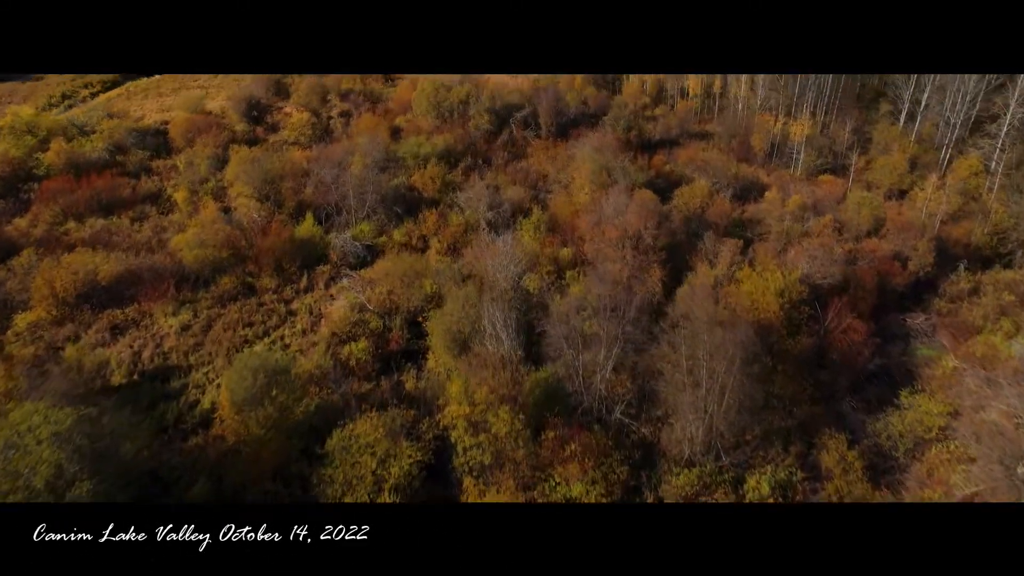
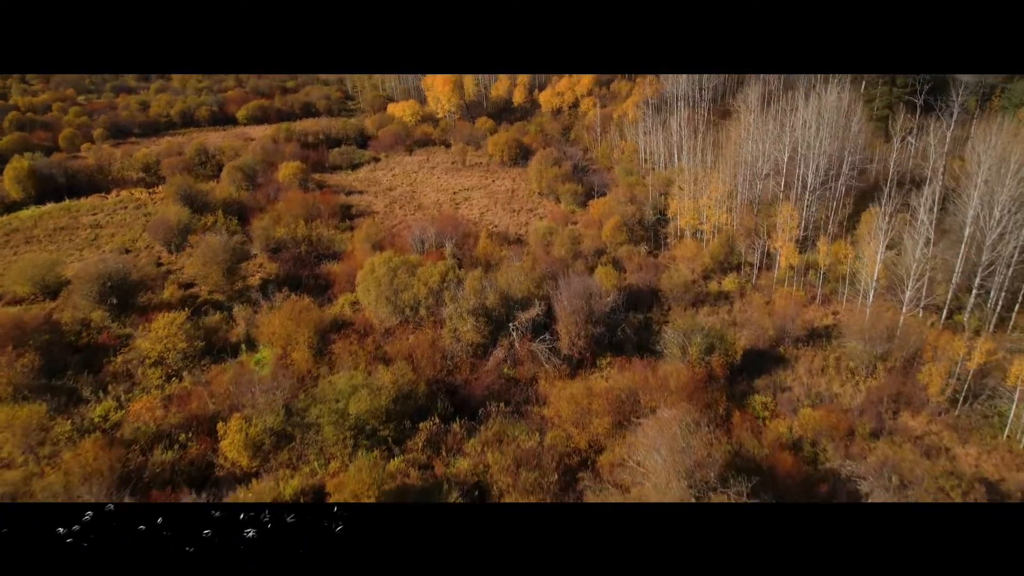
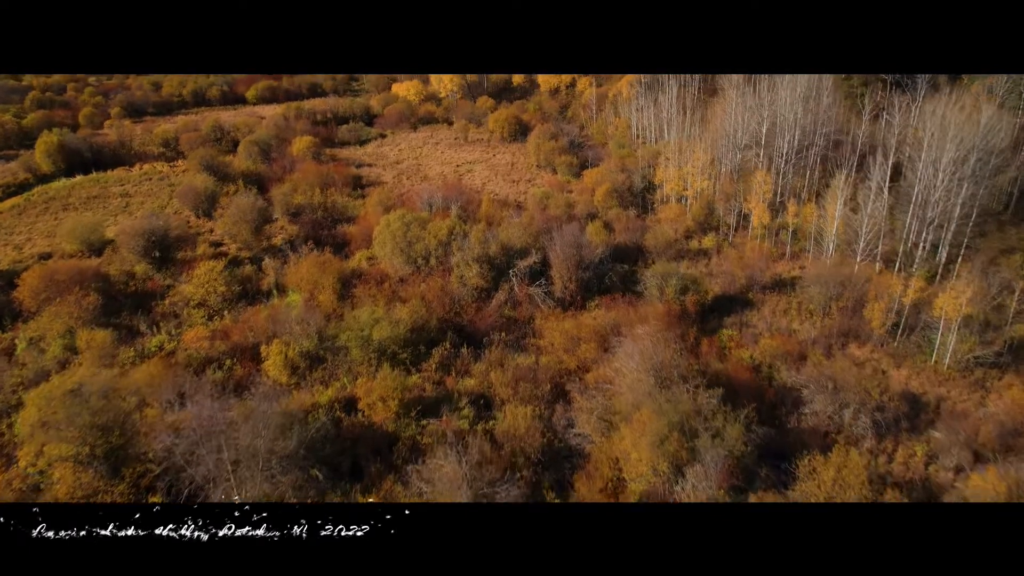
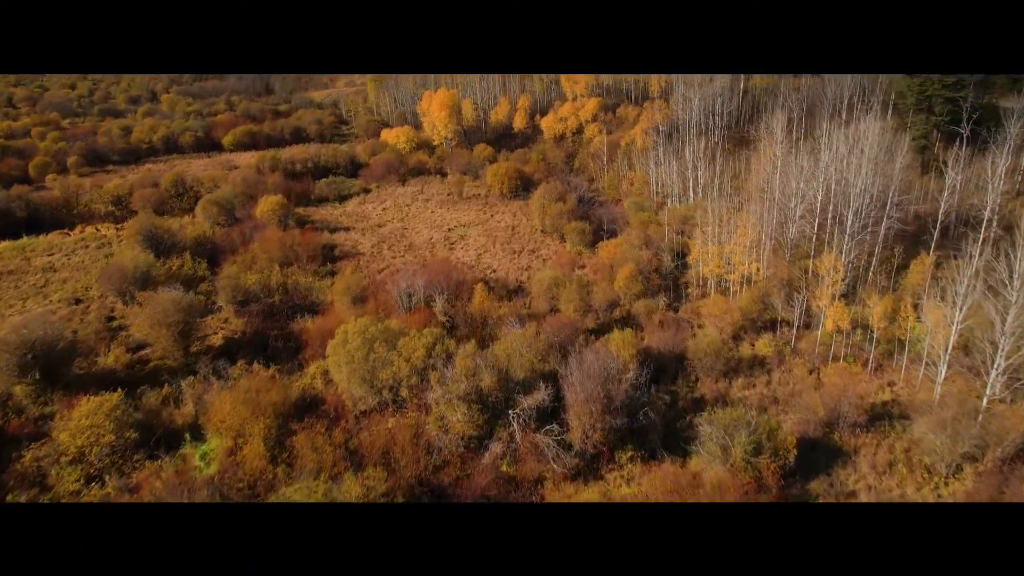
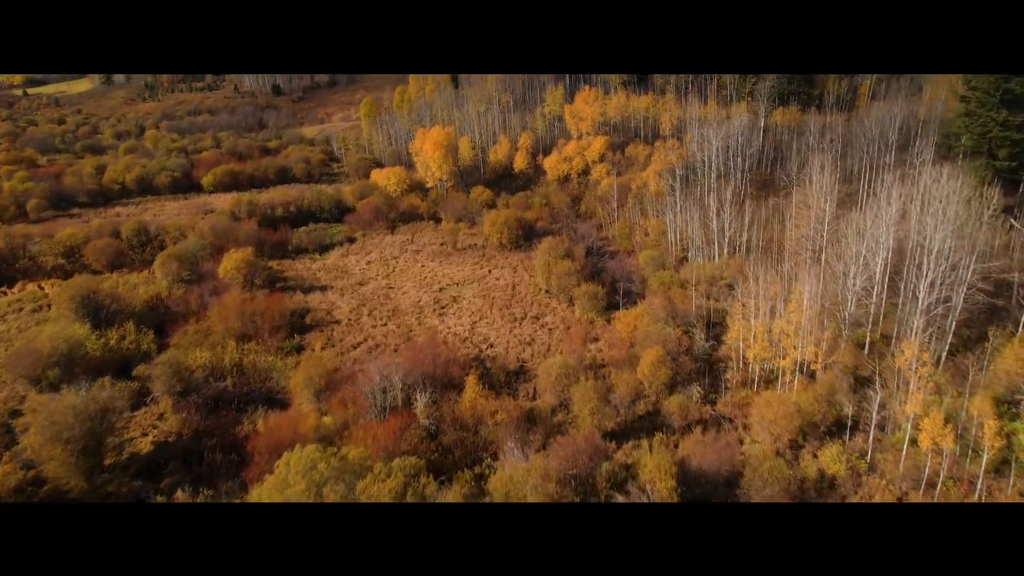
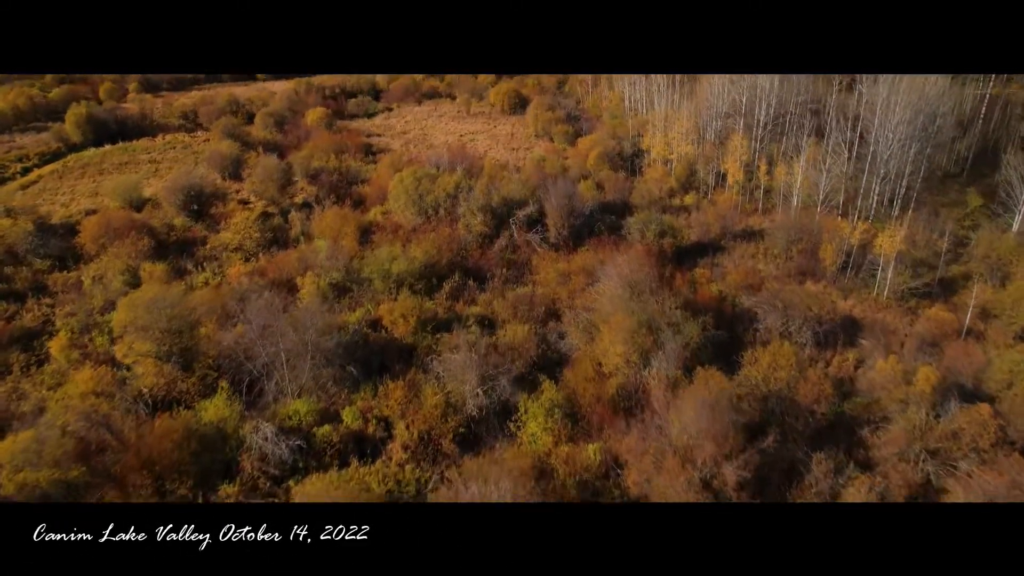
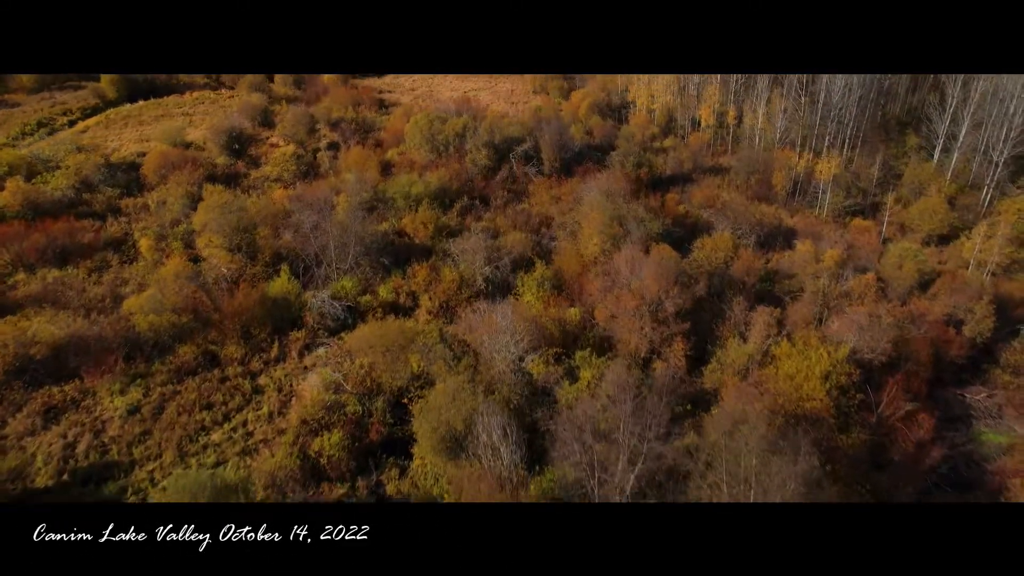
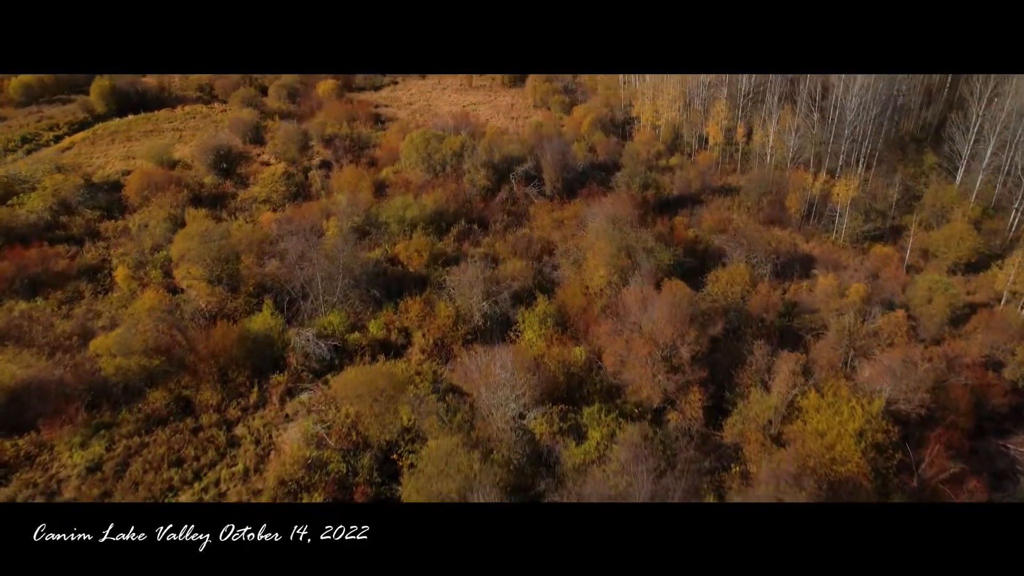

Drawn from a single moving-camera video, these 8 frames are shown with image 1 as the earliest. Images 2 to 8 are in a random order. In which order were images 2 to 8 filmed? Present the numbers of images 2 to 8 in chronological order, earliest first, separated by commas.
7, 8, 6, 3, 2, 4, 5
